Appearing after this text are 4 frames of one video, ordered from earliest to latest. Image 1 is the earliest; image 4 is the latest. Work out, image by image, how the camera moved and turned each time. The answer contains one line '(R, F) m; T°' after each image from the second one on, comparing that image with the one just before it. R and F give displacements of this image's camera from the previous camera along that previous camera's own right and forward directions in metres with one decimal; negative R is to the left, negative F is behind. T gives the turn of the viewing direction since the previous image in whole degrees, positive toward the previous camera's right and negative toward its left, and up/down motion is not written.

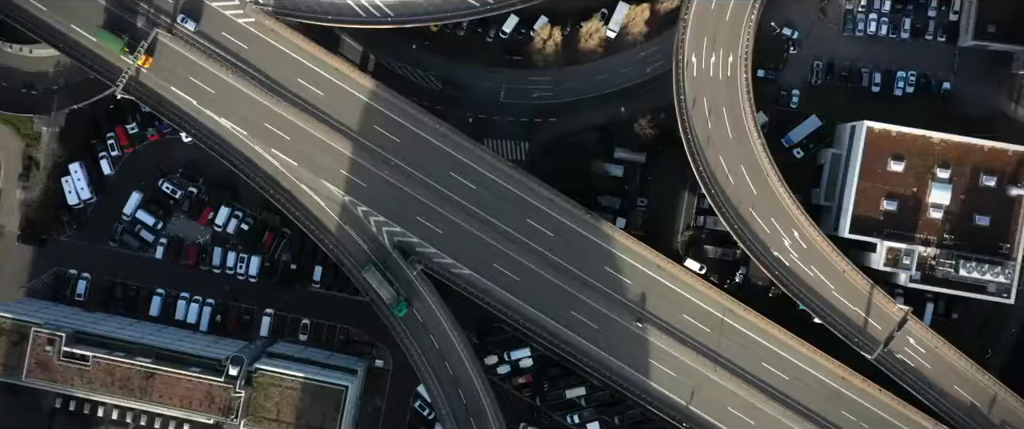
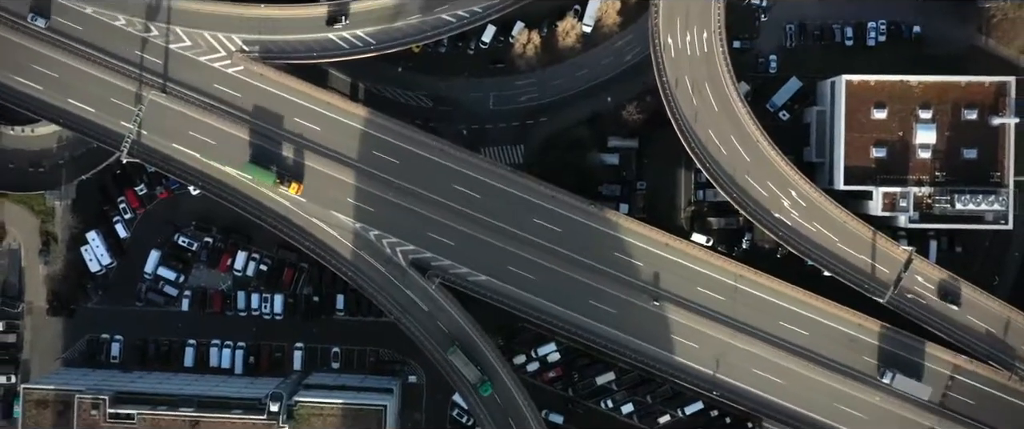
(-0.5, -1.7) m; 0°
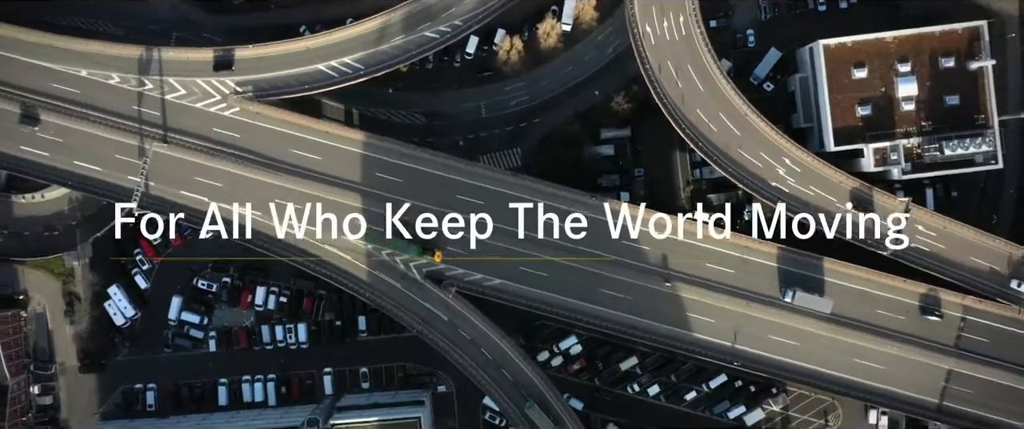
(-0.5, -1.4) m; 0°
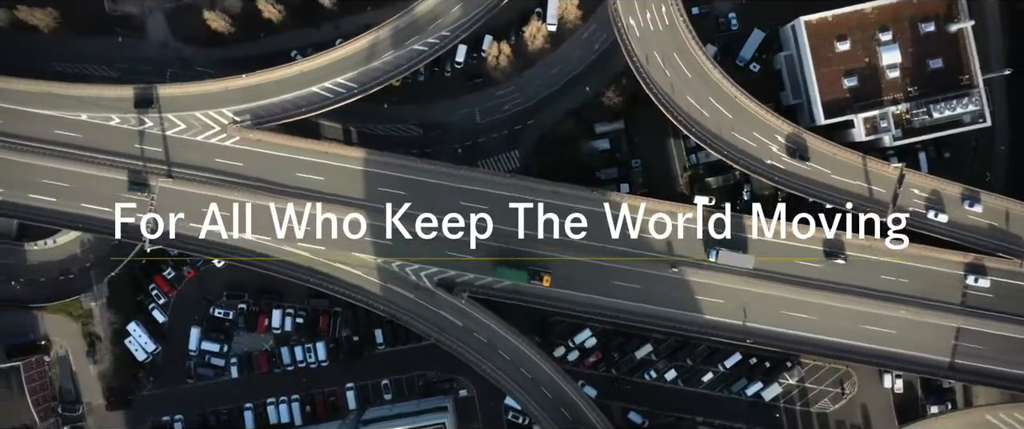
(-0.4, -1.0) m; 0°
